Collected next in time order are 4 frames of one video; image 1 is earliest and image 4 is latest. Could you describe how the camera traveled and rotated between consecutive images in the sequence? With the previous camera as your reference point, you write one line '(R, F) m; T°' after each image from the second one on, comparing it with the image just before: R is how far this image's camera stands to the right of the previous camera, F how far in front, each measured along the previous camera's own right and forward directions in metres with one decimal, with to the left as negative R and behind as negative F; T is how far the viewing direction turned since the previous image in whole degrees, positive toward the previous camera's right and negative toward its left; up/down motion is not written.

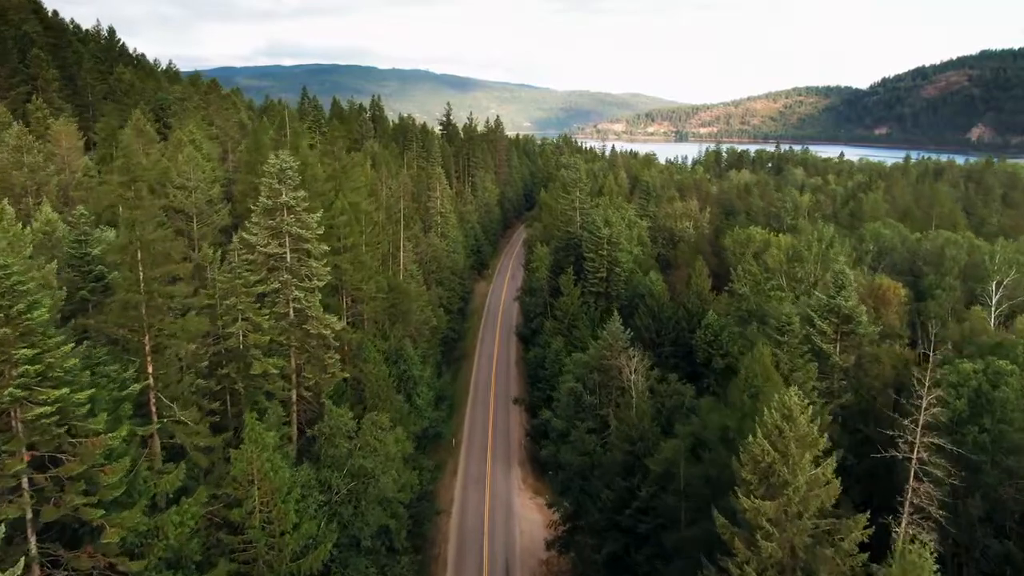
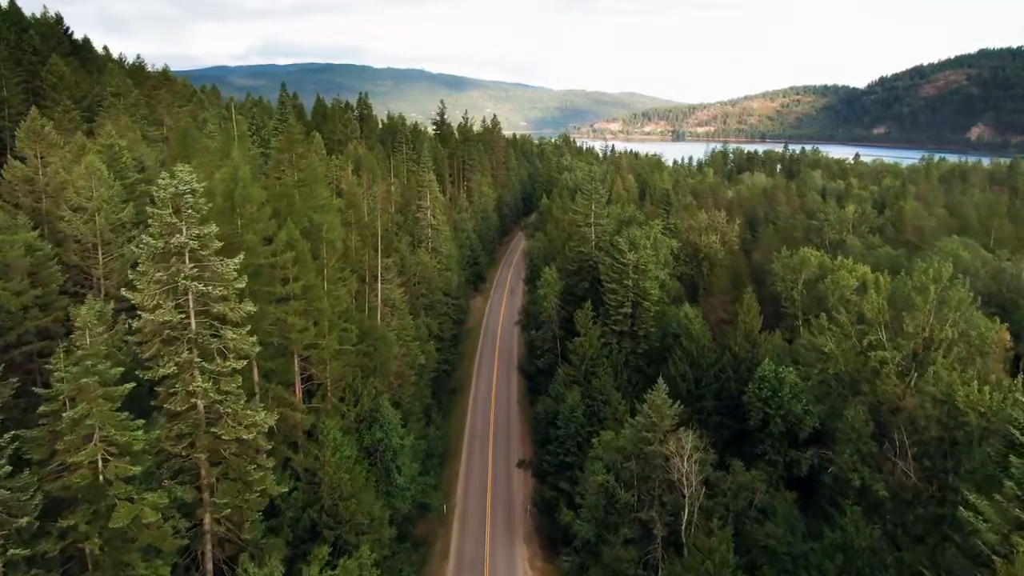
(-0.6, +11.7) m; 0°
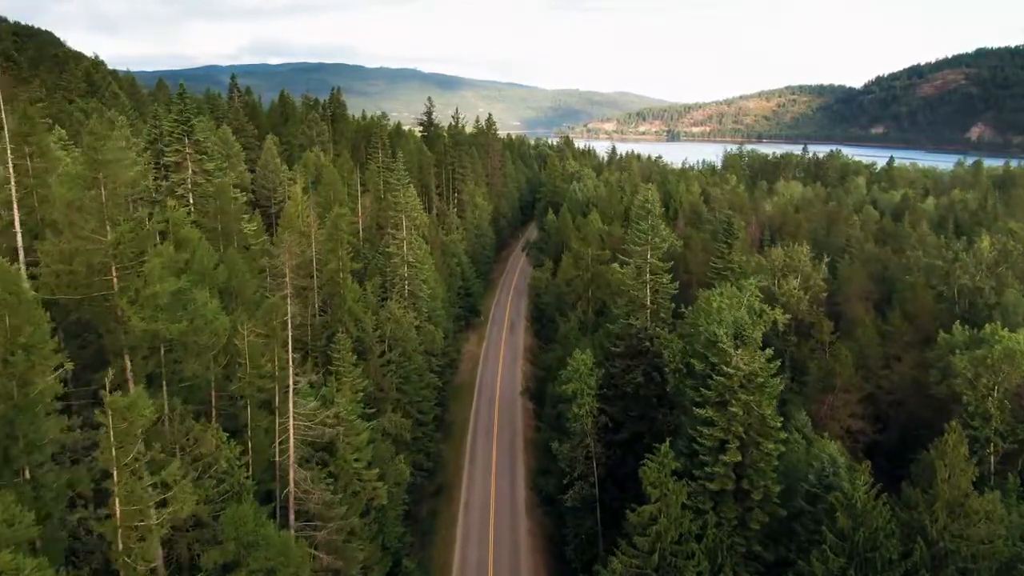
(-1.0, +21.8) m; +1°
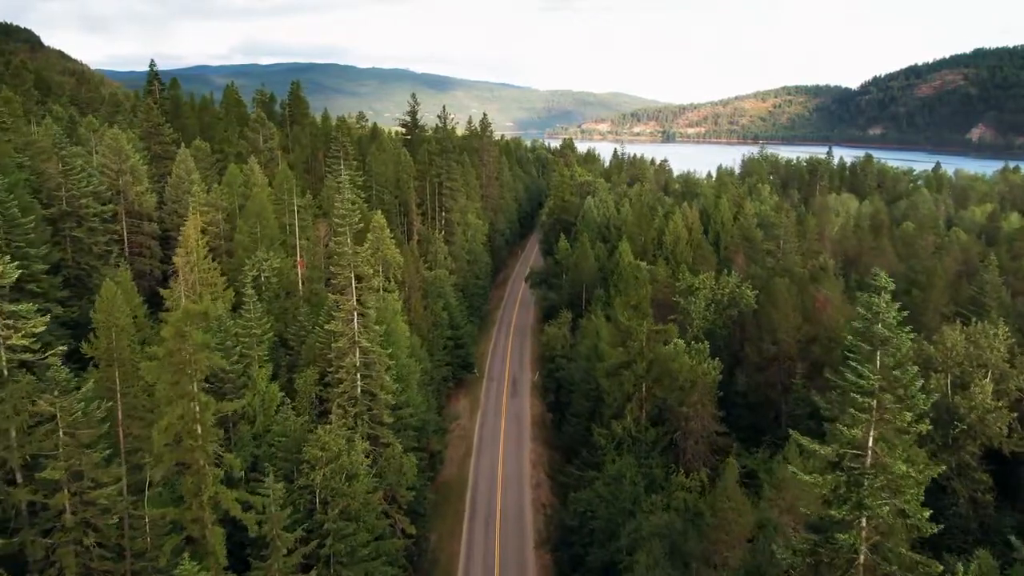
(-1.0, +22.9) m; +1°
